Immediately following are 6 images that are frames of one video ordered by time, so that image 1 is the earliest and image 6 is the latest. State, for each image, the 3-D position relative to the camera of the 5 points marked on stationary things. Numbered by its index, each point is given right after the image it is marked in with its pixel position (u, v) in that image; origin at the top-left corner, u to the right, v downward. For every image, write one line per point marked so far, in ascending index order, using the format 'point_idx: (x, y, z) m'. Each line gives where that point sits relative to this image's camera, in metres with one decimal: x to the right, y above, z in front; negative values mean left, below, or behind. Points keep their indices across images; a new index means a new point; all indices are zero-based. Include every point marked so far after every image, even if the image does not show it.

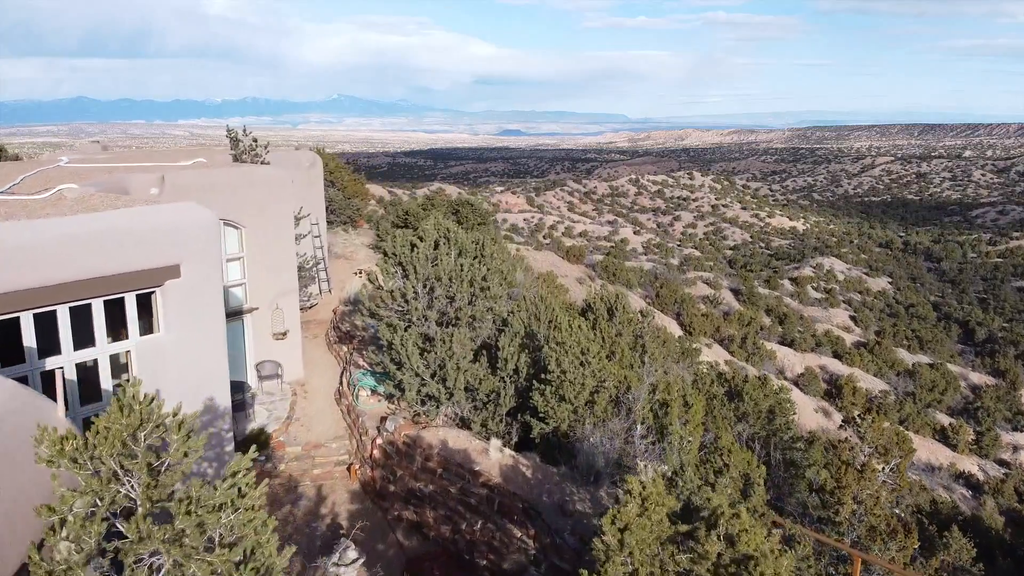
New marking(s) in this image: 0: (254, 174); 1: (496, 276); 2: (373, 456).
0: (-3.5, +1.5, +10.8) m
1: (-0.2, +0.1, +10.0) m
2: (-1.6, -1.9, +9.0) m
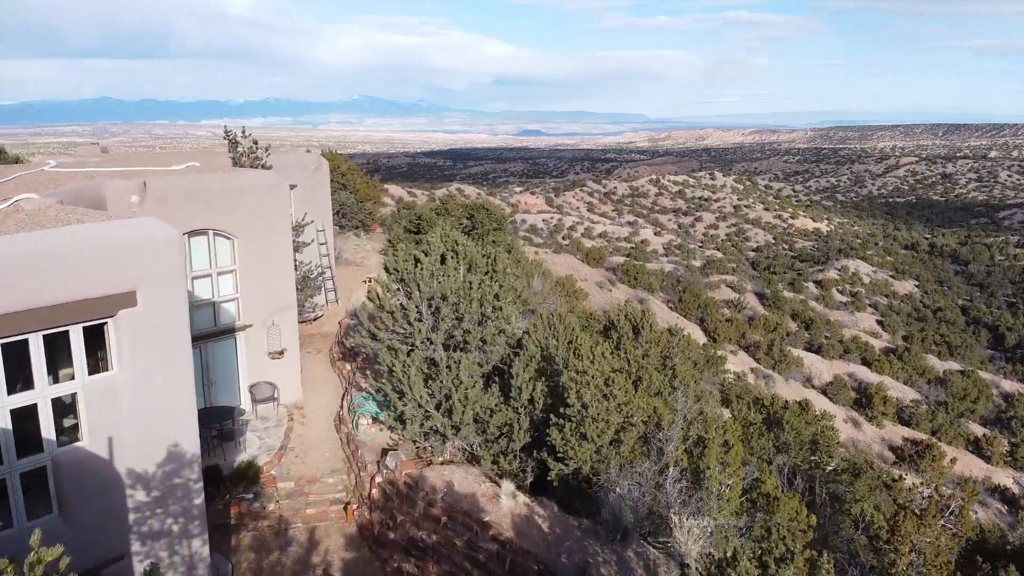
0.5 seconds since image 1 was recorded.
0: (-3.3, +1.3, +9.9) m
1: (0.0, -0.1, +9.1) m
2: (-1.4, -2.1, +8.1) m
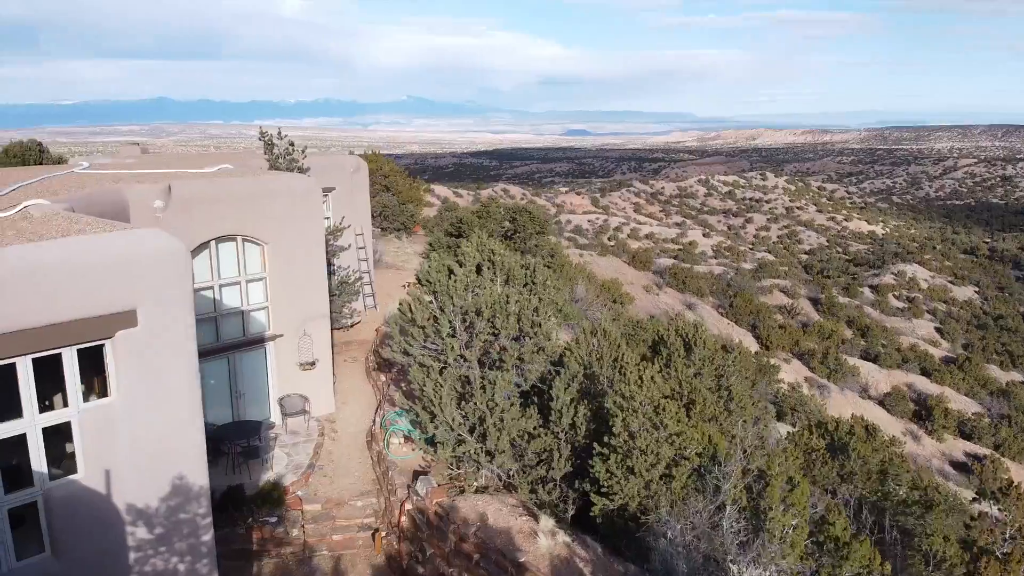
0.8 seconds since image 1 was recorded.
0: (-2.8, +1.2, +9.5) m
1: (+0.4, -0.2, +8.5) m
2: (-1.1, -2.2, +7.5) m
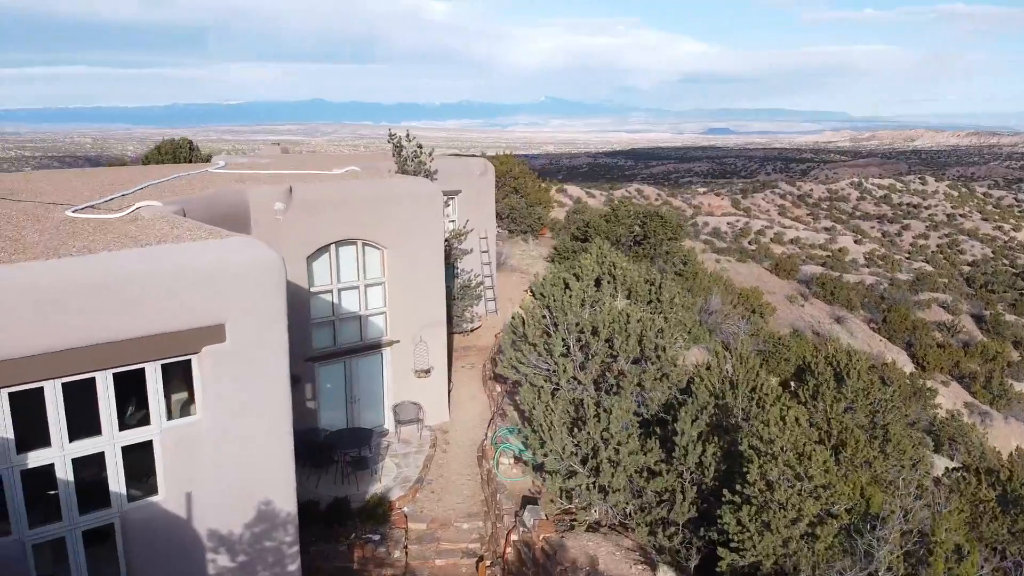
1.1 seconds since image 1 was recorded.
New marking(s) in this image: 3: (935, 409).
0: (-1.3, +1.2, +9.2) m
1: (+1.6, -0.4, +7.7) m
2: (-0.1, -2.4, +7.0) m
3: (+9.5, -2.8, +18.0) m
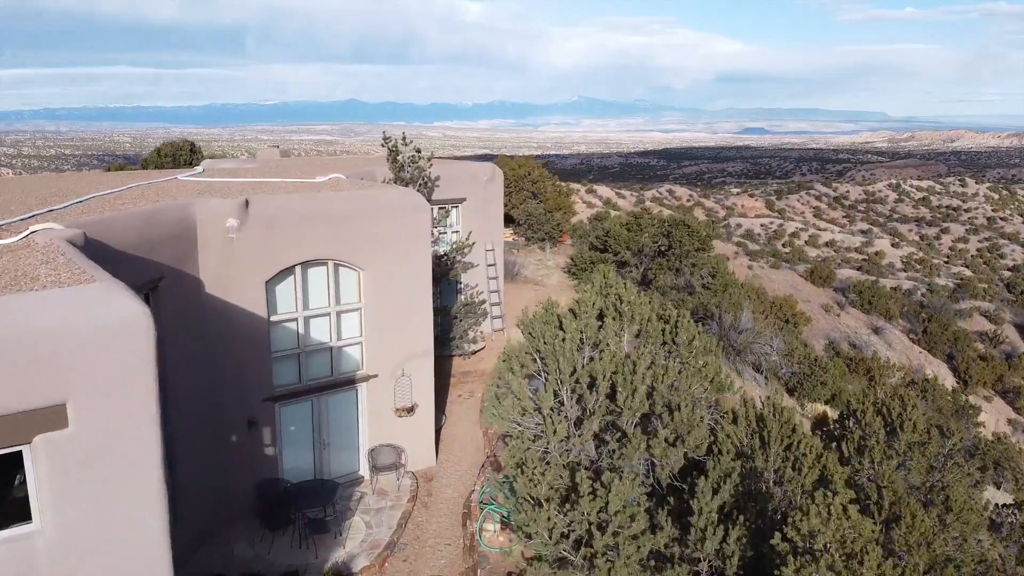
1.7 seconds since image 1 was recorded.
0: (-1.3, +0.9, +8.0) m
1: (+1.5, -0.7, +6.4) m
2: (-0.2, -2.7, +5.8) m
3: (+9.8, -3.2, +16.4) m
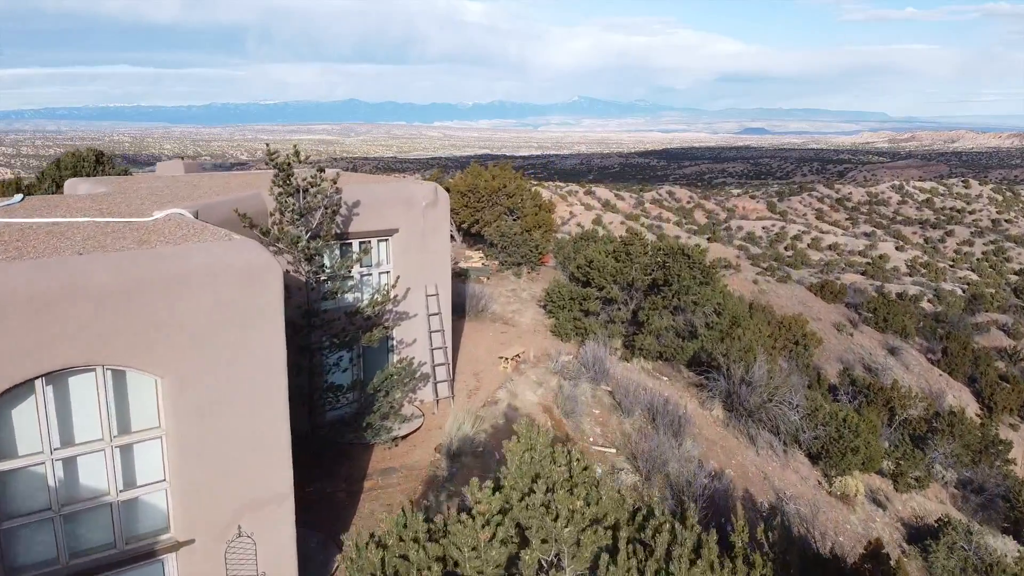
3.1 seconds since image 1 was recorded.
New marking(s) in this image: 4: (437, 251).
0: (-2.0, +0.1, +5.0) m
1: (+0.8, -1.4, +3.4) m
2: (-0.9, -3.4, +2.8) m
3: (+9.1, -4.0, +13.3) m
4: (-1.0, +0.5, +10.4) m
